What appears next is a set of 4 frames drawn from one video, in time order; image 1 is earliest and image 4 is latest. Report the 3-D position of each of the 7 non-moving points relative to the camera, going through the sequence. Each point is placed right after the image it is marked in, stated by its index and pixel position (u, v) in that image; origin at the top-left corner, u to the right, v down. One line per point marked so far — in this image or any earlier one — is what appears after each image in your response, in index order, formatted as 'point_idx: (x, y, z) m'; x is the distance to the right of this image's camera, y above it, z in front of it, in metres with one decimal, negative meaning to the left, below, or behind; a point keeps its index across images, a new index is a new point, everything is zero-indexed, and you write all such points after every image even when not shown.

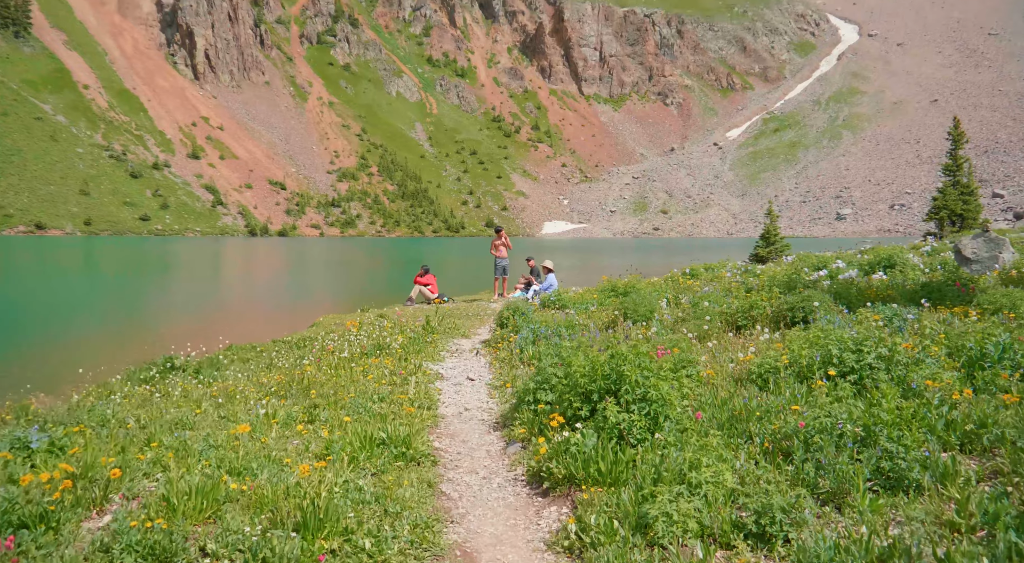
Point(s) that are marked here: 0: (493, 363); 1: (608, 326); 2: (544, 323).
0: (-0.3, -1.5, +14.6) m
1: (+1.9, -0.9, +15.5) m
2: (+0.6, -0.8, +15.3) m
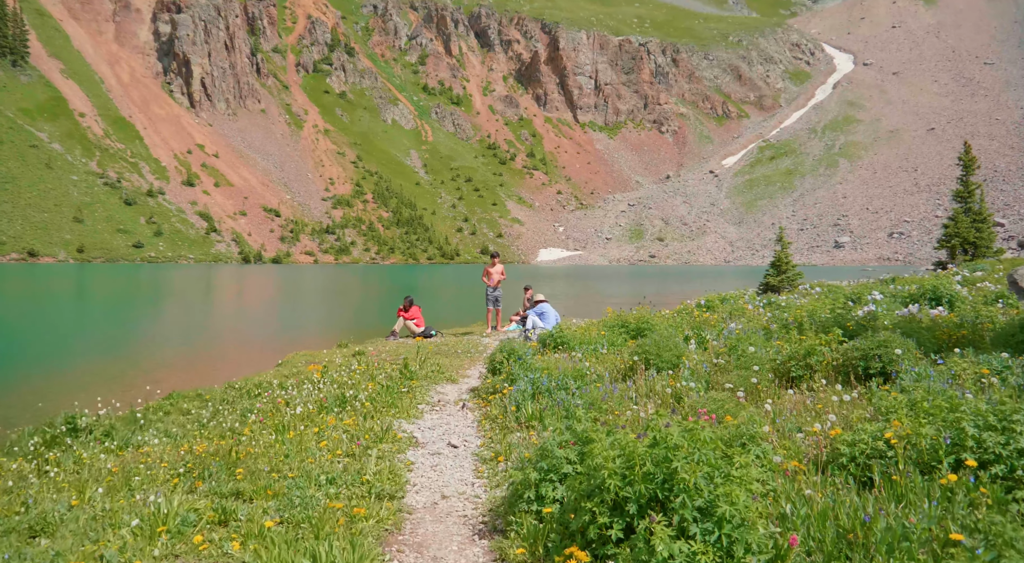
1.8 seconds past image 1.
0: (-0.4, -2.1, +11.6) m
1: (+1.8, -1.5, +12.6) m
2: (+0.5, -1.4, +12.4) m
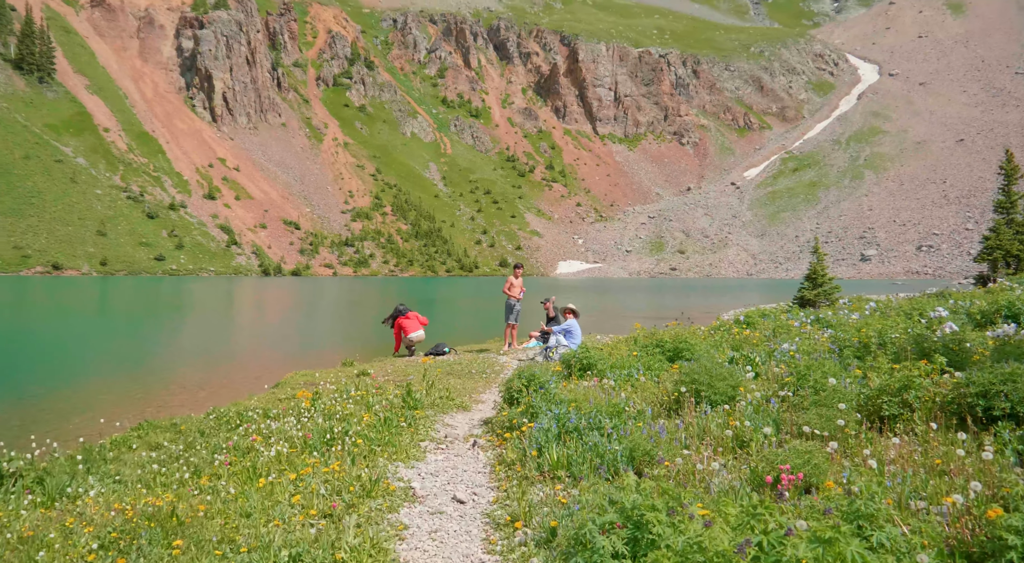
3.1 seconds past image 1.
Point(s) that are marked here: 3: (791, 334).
0: (-0.2, -2.3, +9.5) m
1: (+2.1, -1.7, +10.4) m
2: (+0.8, -1.6, +10.2) m
3: (+6.4, -1.2, +17.9) m
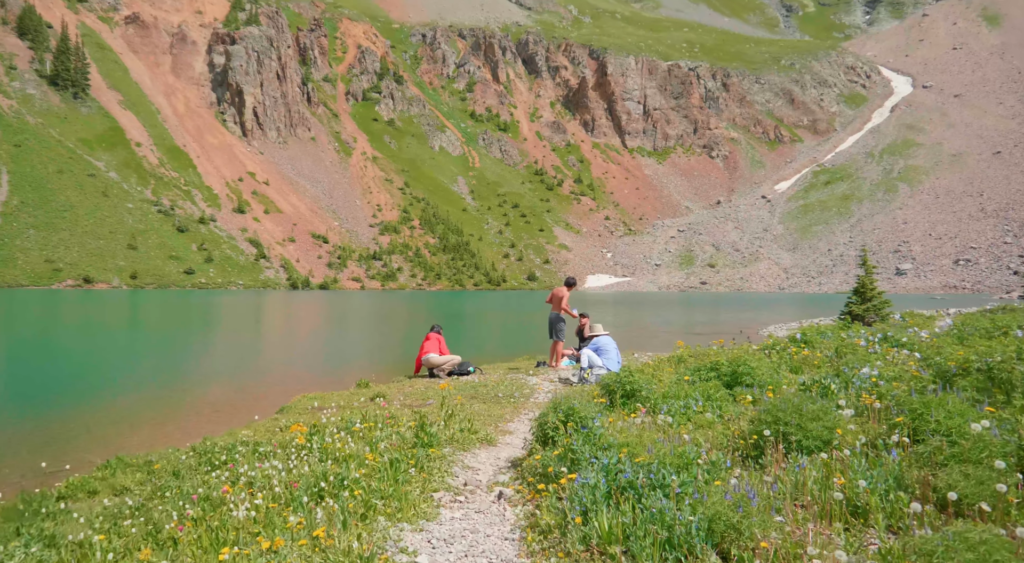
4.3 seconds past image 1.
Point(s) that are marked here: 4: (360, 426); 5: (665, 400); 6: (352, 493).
0: (+0.2, -2.4, +7.3) m
1: (+2.5, -1.9, +8.1) m
2: (+1.2, -1.7, +8.0) m
3: (+7.1, -1.5, +15.6) m
4: (-2.3, -2.2, +11.8) m
5: (+2.1, -1.7, +11.4) m
6: (-1.8, -2.3, +8.2) m
